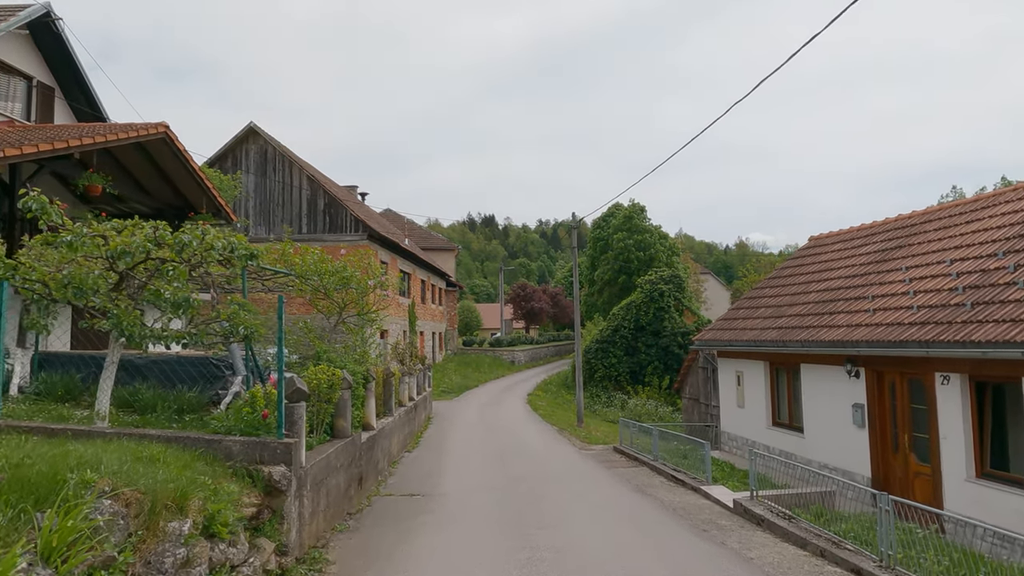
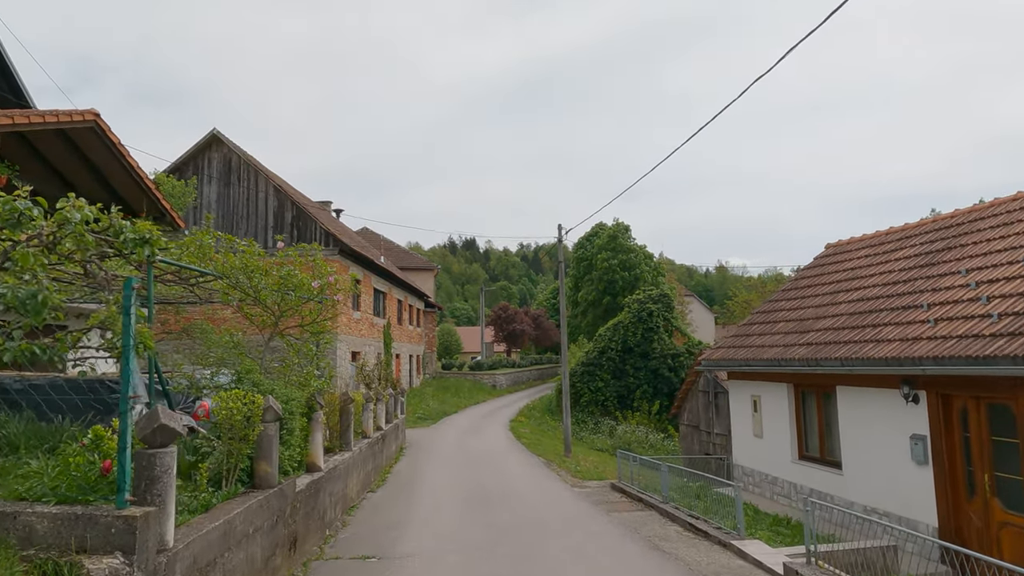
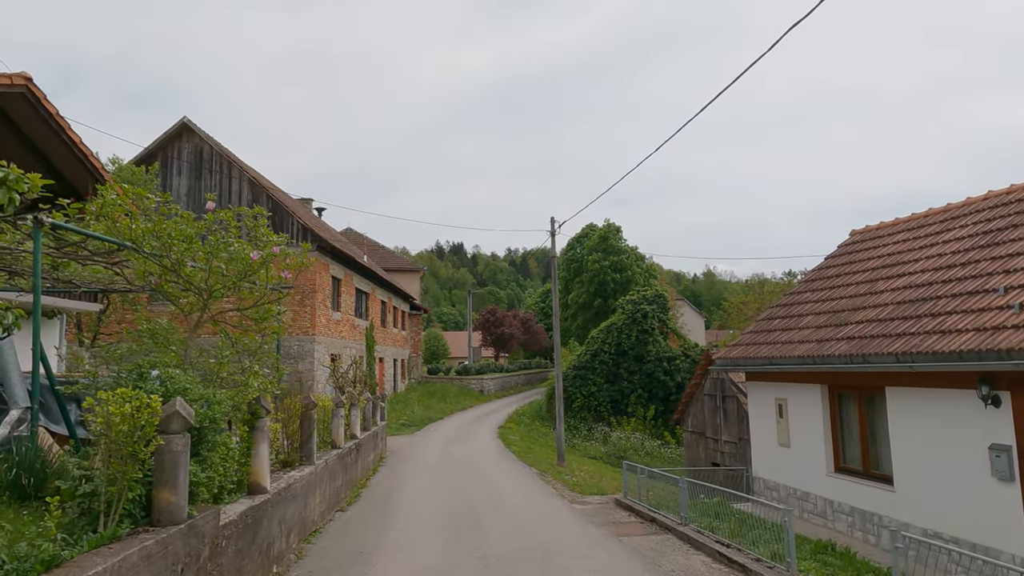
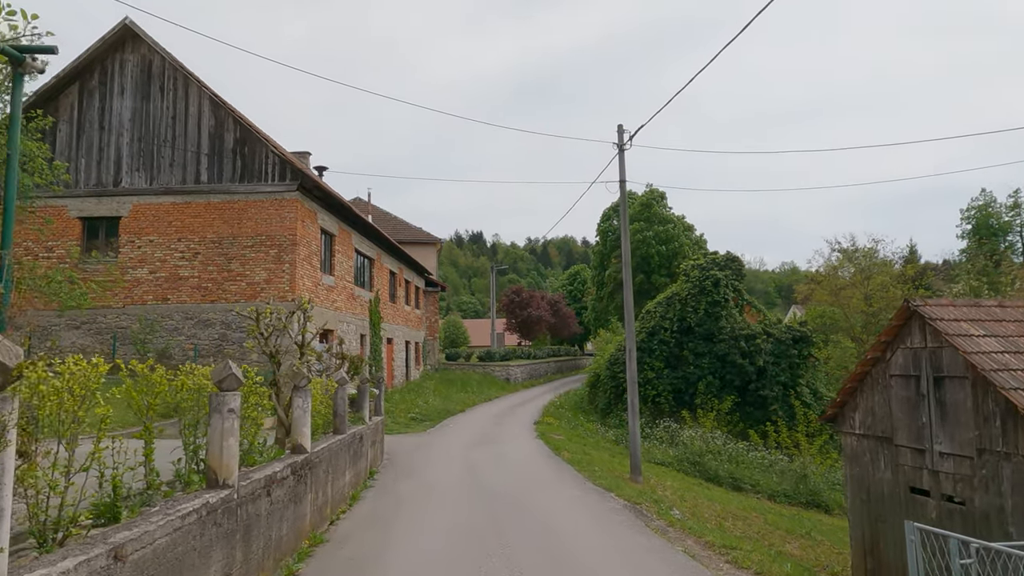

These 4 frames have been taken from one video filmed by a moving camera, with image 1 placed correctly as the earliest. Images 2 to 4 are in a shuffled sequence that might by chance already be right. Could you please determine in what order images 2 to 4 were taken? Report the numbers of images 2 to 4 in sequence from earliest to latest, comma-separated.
2, 3, 4
